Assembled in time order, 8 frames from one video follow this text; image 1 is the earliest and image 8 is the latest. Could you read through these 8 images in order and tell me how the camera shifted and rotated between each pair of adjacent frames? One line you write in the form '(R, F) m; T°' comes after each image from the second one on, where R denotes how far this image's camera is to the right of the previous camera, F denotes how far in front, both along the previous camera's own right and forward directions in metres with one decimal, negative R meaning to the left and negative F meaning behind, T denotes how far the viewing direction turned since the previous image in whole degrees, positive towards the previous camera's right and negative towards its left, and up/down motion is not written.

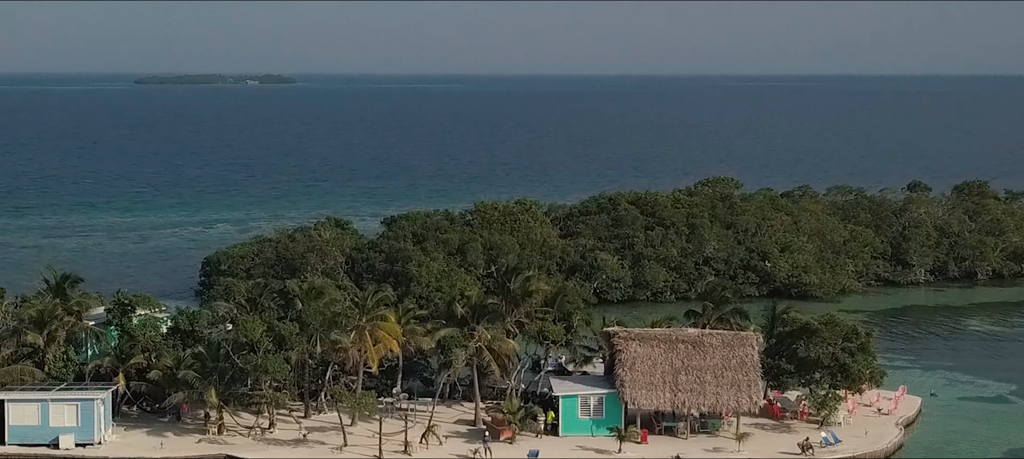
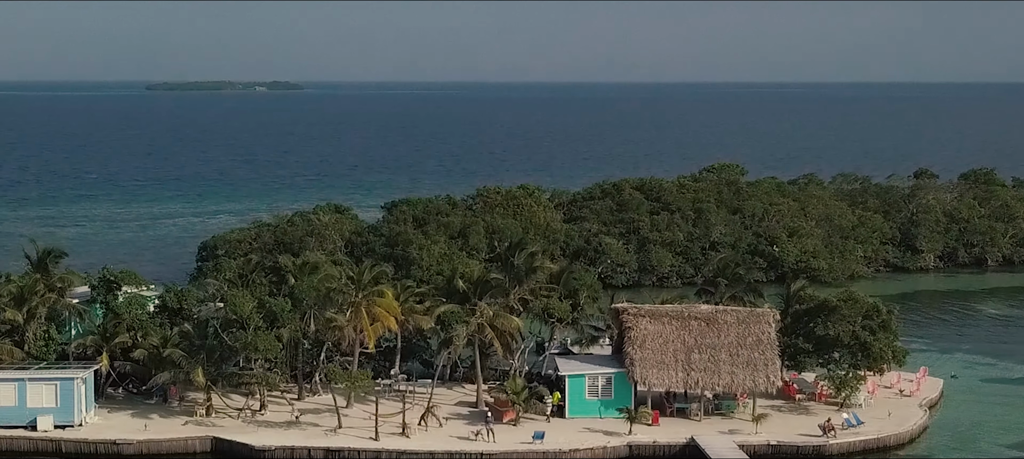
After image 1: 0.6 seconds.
(-0.1, +2.1) m; 0°
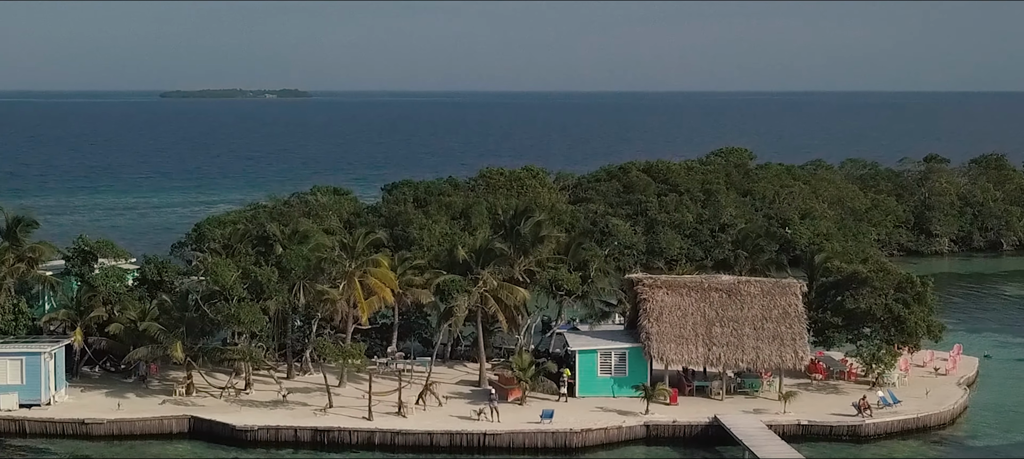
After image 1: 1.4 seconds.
(-0.1, +3.1) m; 0°
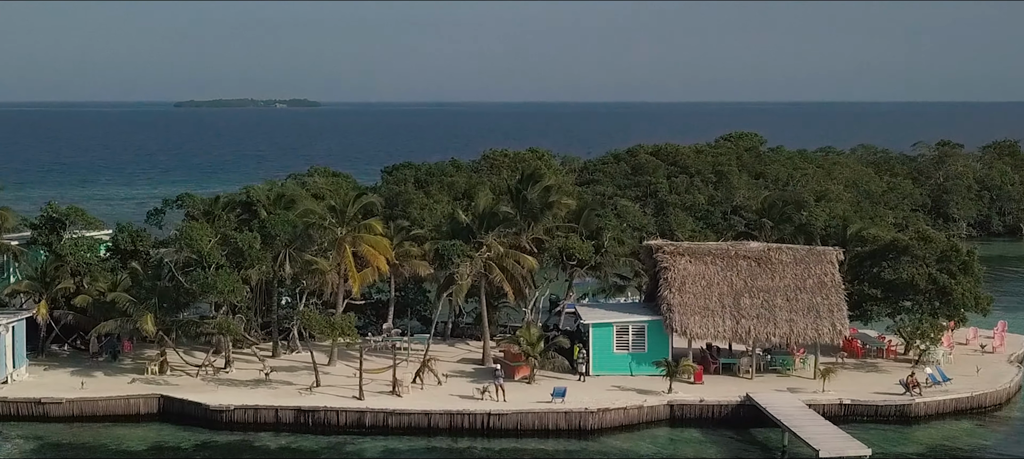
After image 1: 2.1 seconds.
(-0.1, +3.4) m; 0°
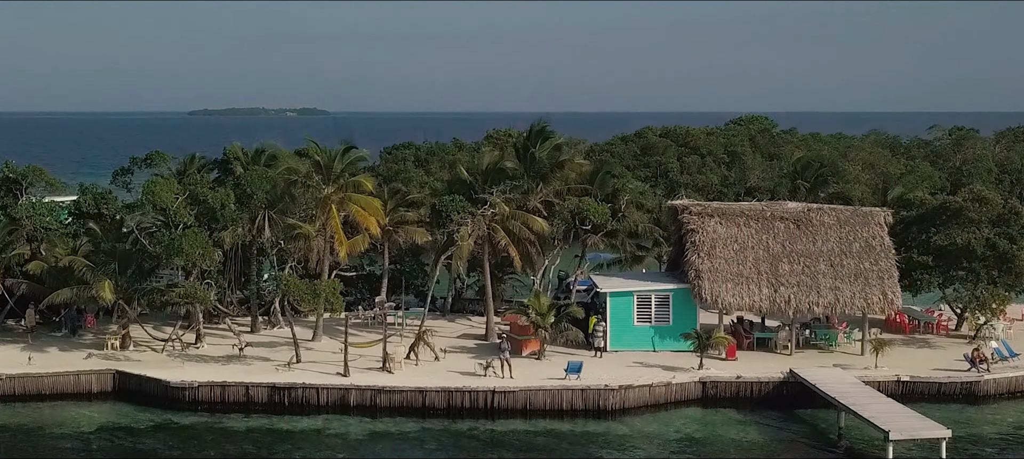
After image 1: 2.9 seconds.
(-0.1, +3.8) m; 0°
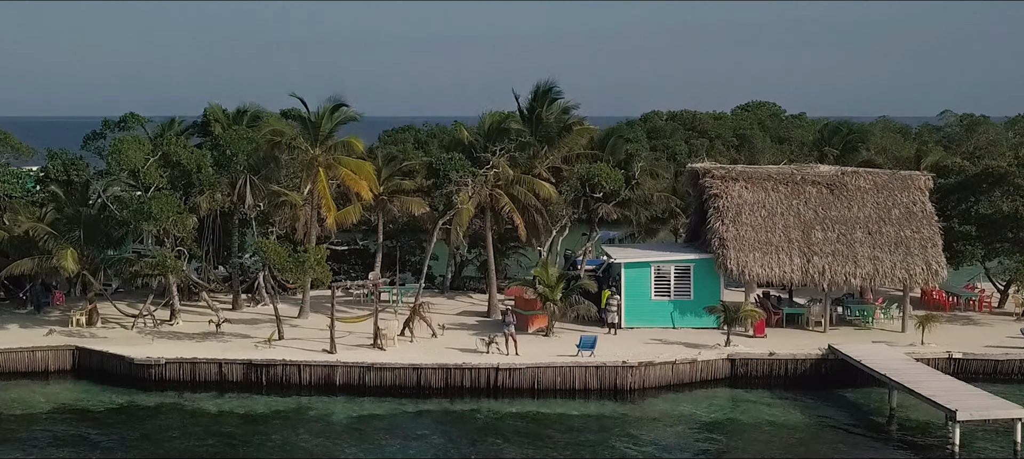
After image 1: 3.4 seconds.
(-0.1, +2.6) m; 0°
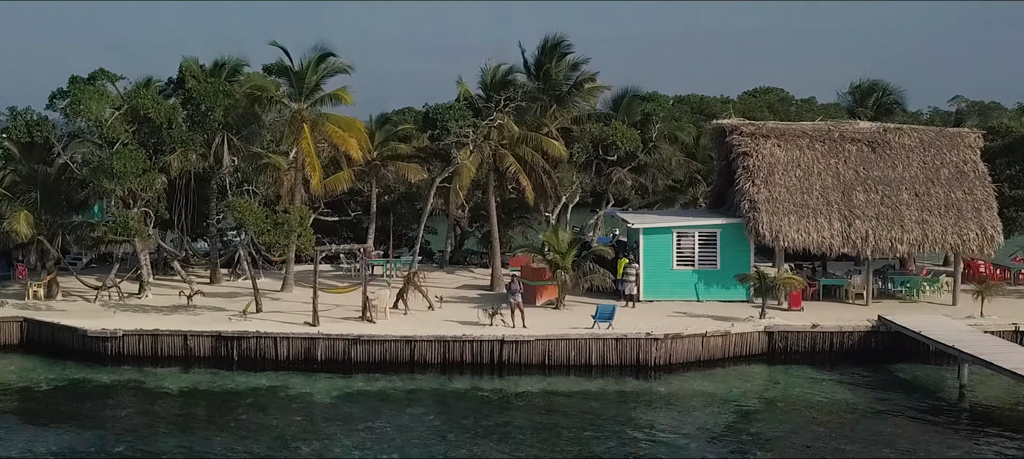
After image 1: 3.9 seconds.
(-0.1, +2.7) m; 0°
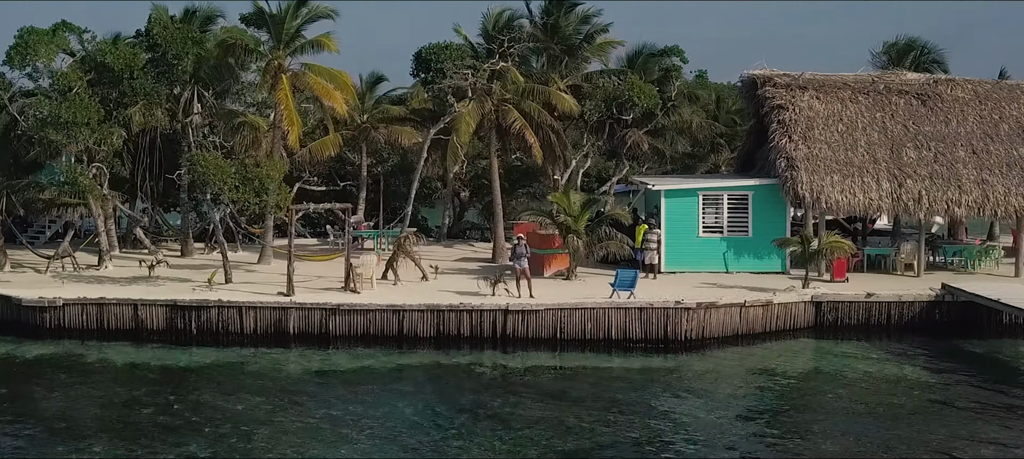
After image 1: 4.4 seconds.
(-0.1, +2.7) m; 0°
